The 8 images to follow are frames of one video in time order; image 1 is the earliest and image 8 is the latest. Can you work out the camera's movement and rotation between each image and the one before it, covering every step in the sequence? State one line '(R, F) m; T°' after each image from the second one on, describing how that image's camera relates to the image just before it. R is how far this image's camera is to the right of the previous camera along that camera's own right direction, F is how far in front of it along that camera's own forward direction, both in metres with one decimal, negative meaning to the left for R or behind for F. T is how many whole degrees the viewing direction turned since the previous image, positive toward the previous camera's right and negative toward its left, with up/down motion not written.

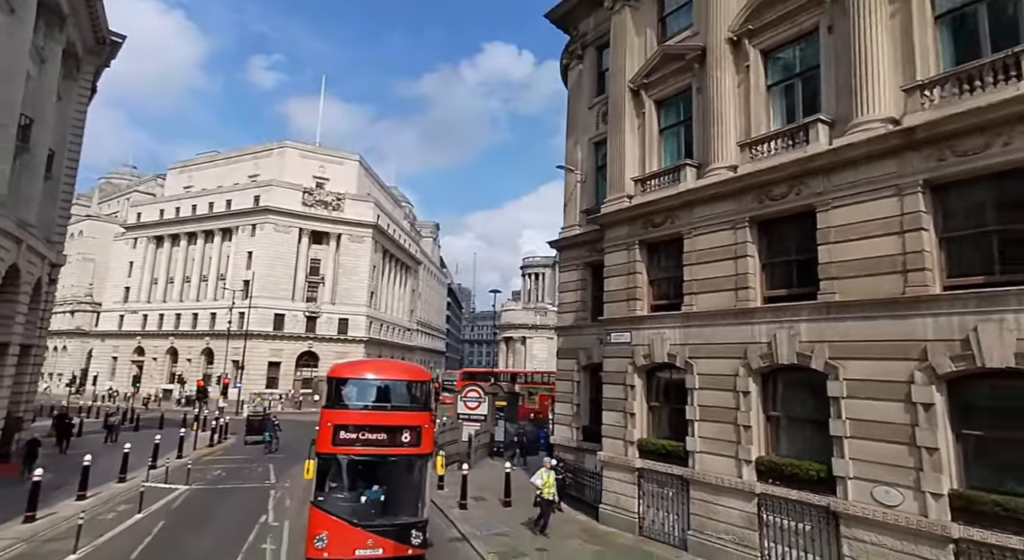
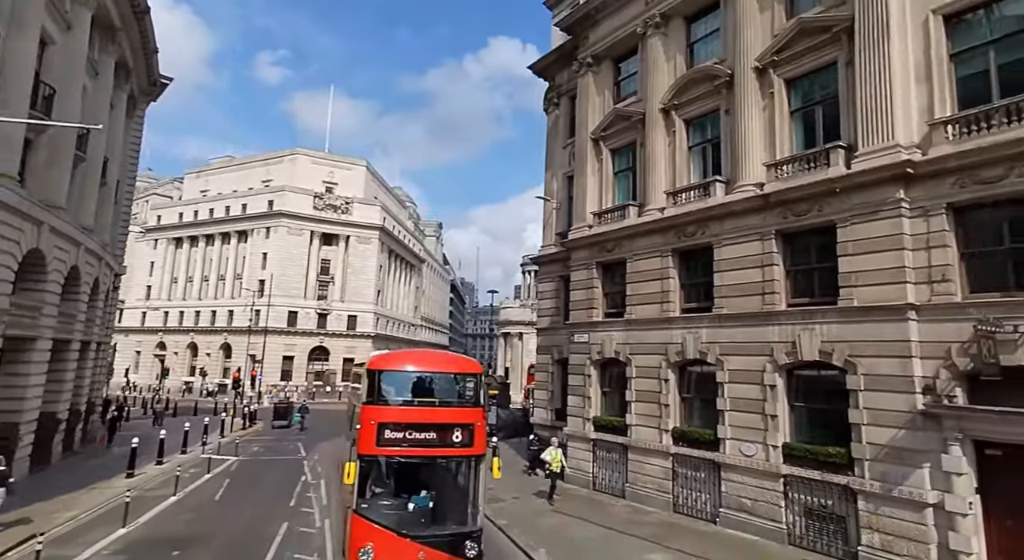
(-1.5, -1.8) m; 0°
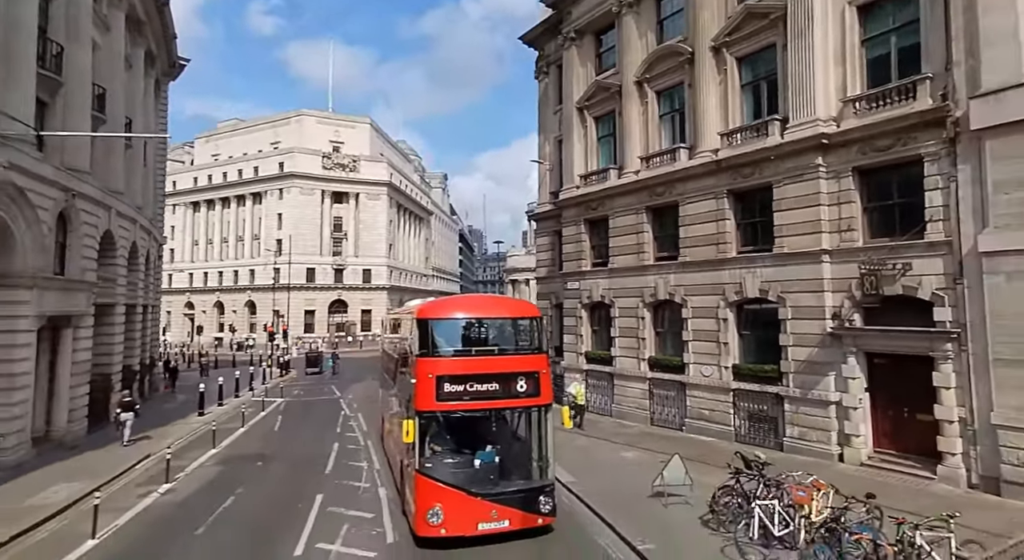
(+0.4, -3.5) m; -1°
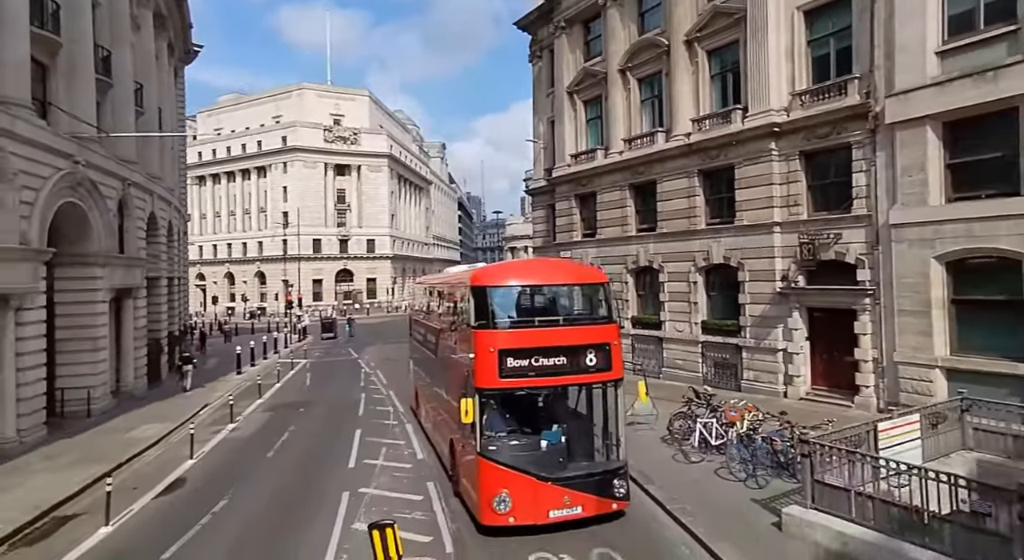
(0.0, -3.1) m; 0°
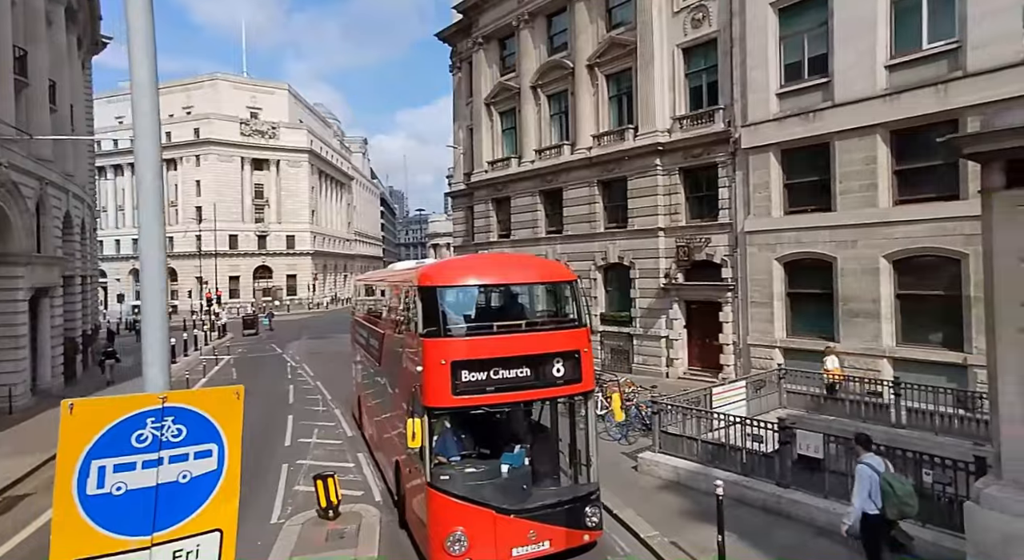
(+0.1, -2.3) m; +8°
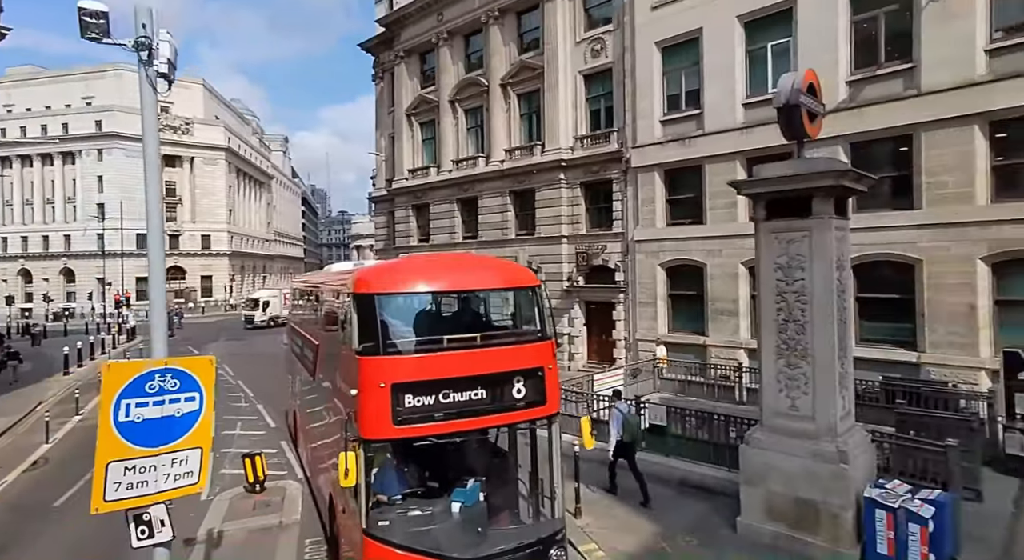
(+0.4, -2.0) m; +7°
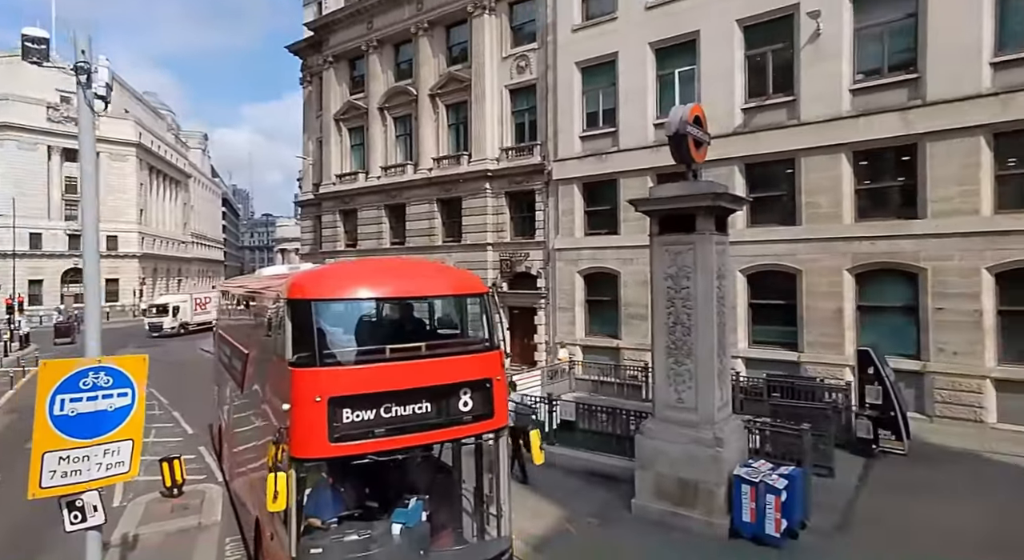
(+0.2, -0.8) m; +7°
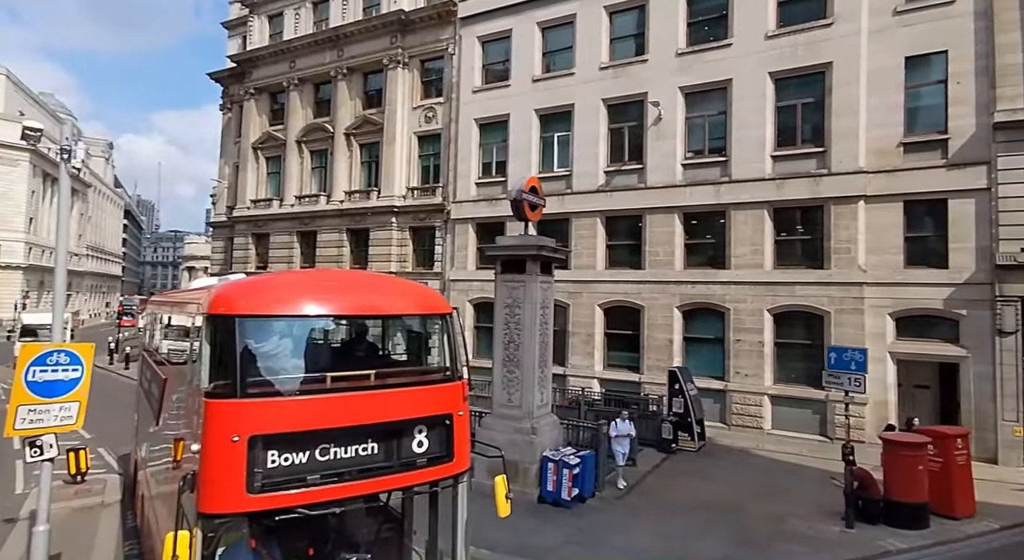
(+1.0, -2.9) m; +8°
